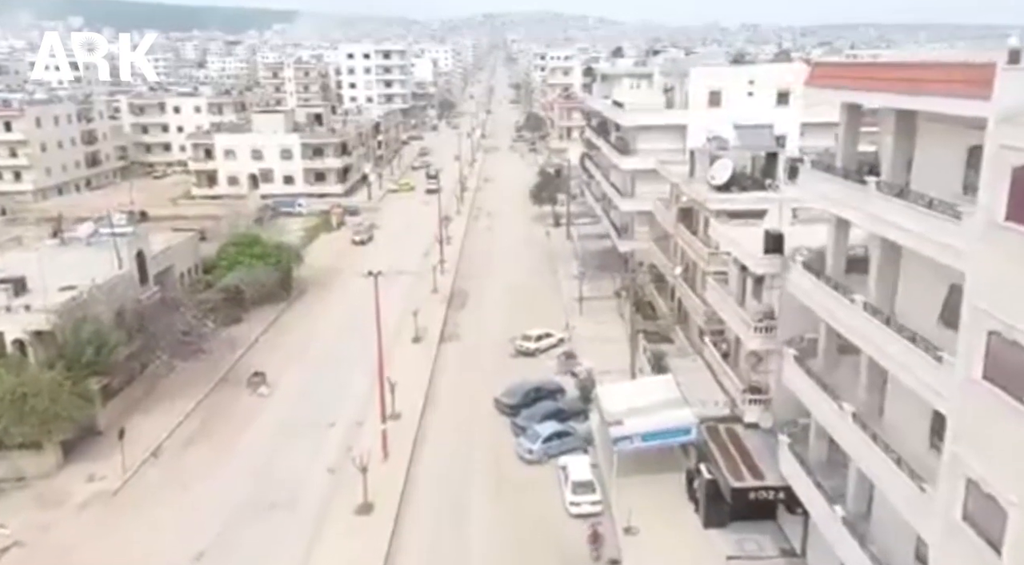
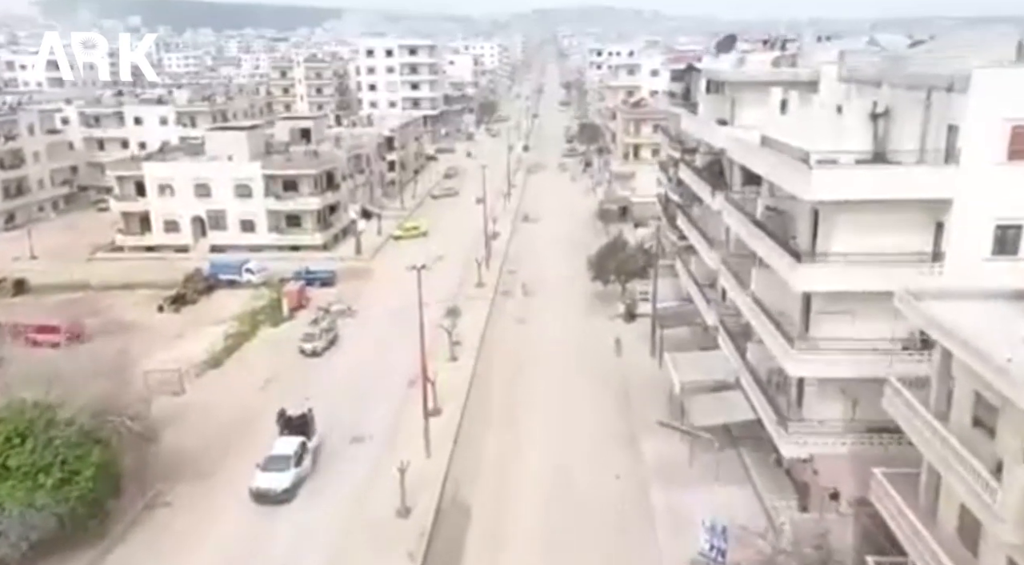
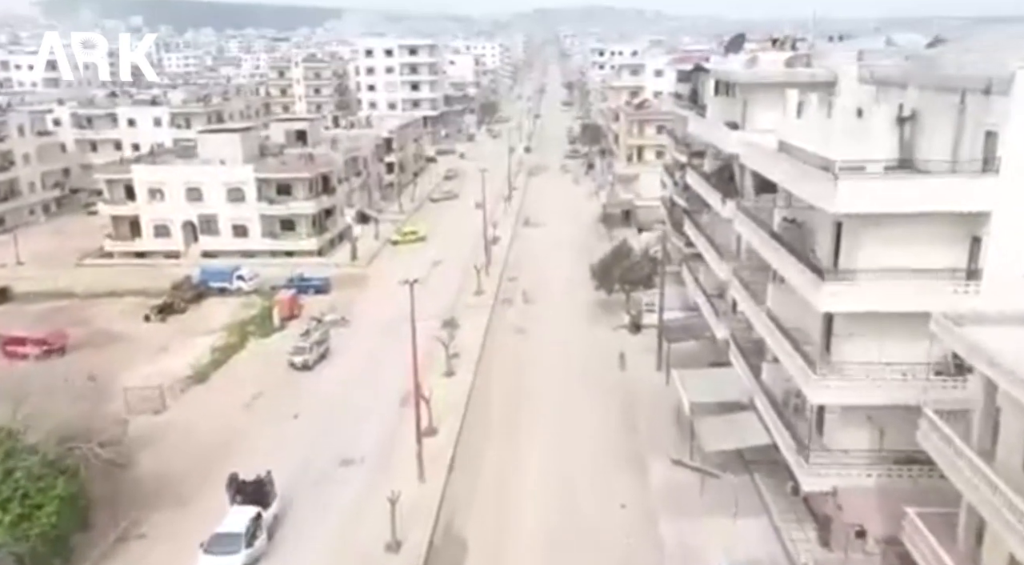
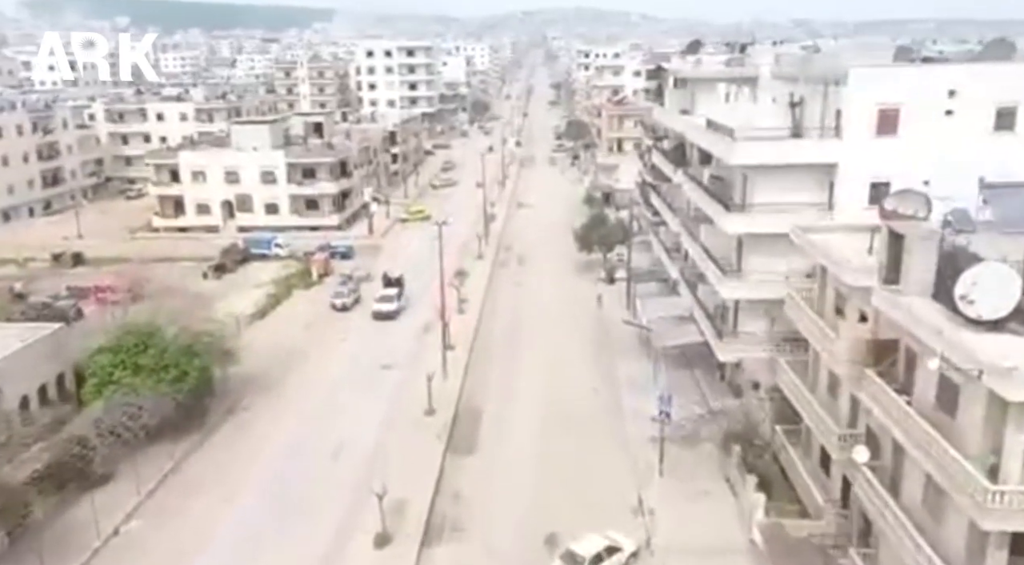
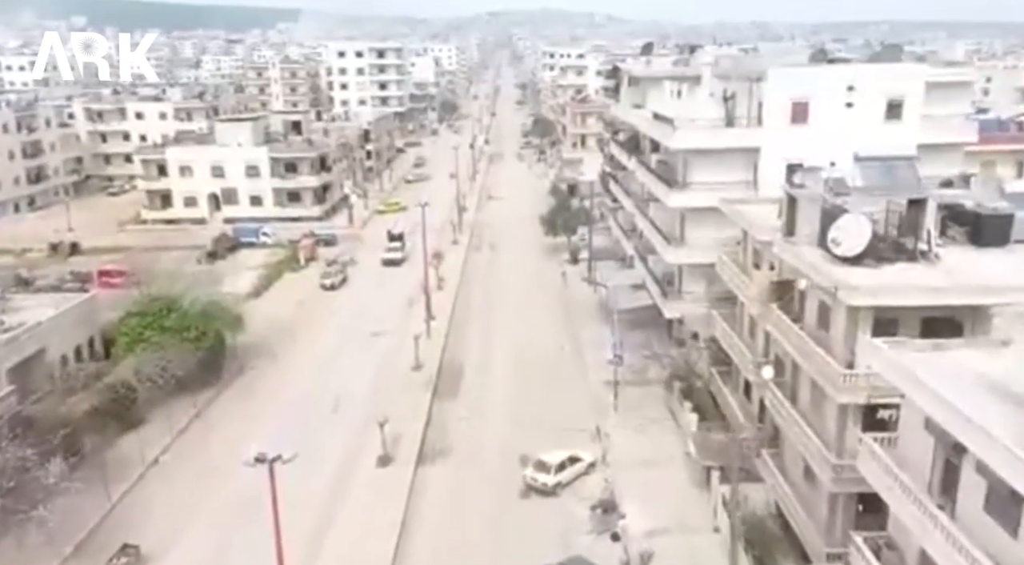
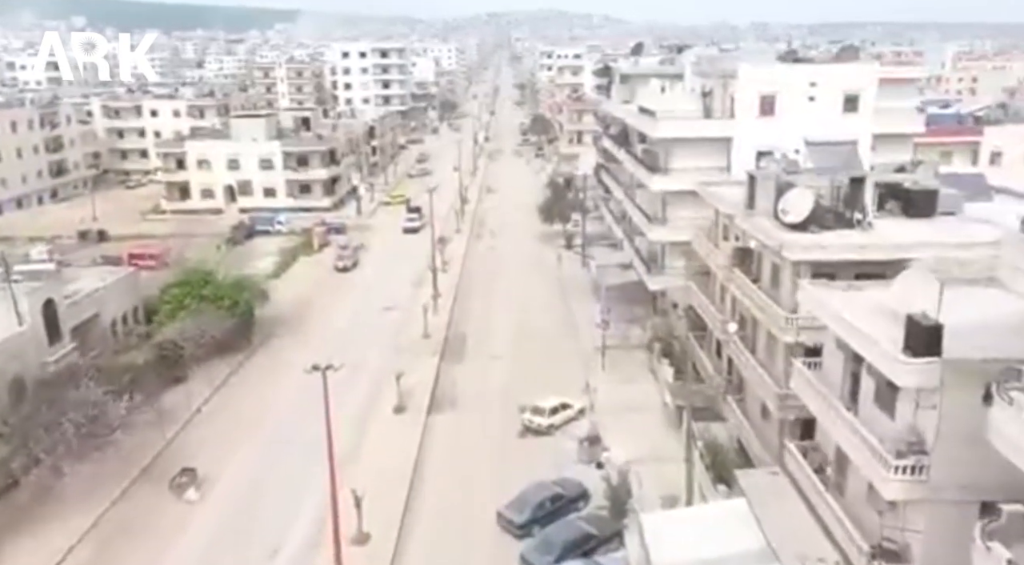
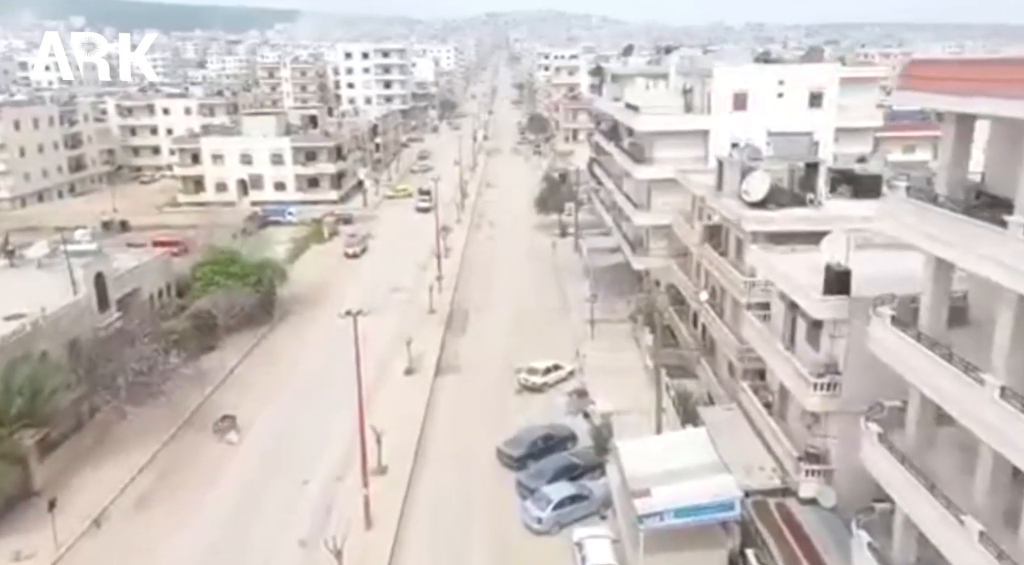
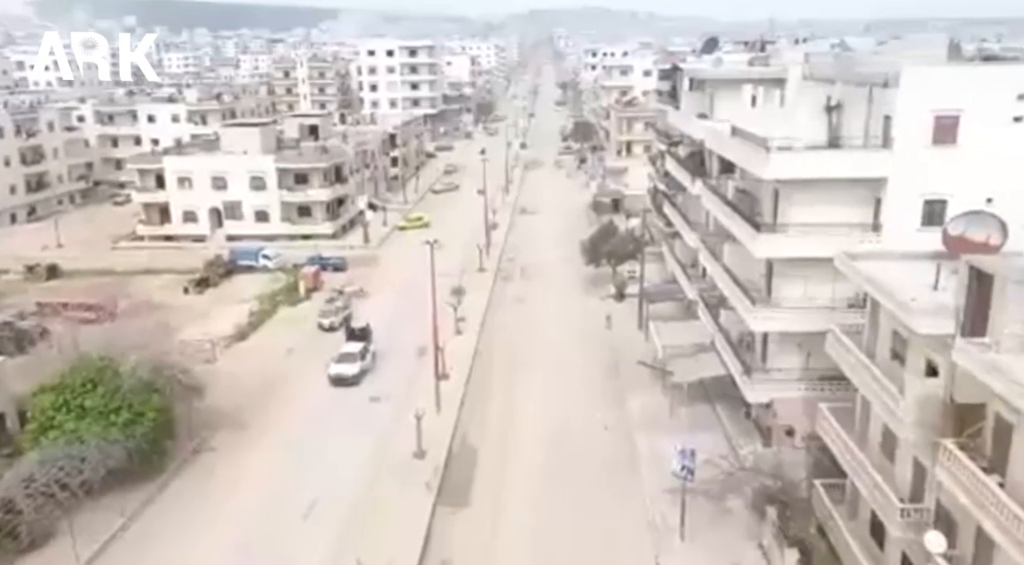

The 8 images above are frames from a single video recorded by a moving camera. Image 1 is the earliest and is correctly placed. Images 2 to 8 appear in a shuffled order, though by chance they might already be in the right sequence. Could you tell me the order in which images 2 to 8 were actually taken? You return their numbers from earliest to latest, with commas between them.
7, 6, 5, 4, 8, 2, 3
